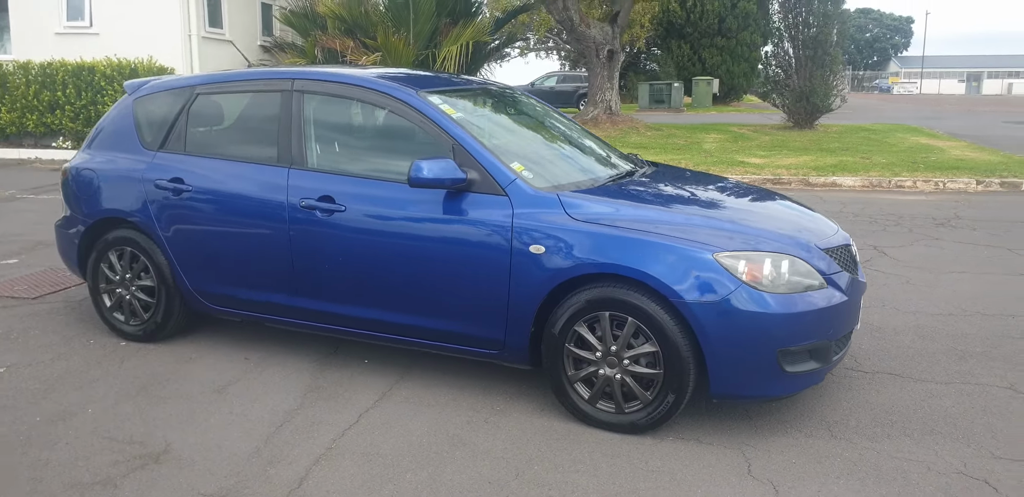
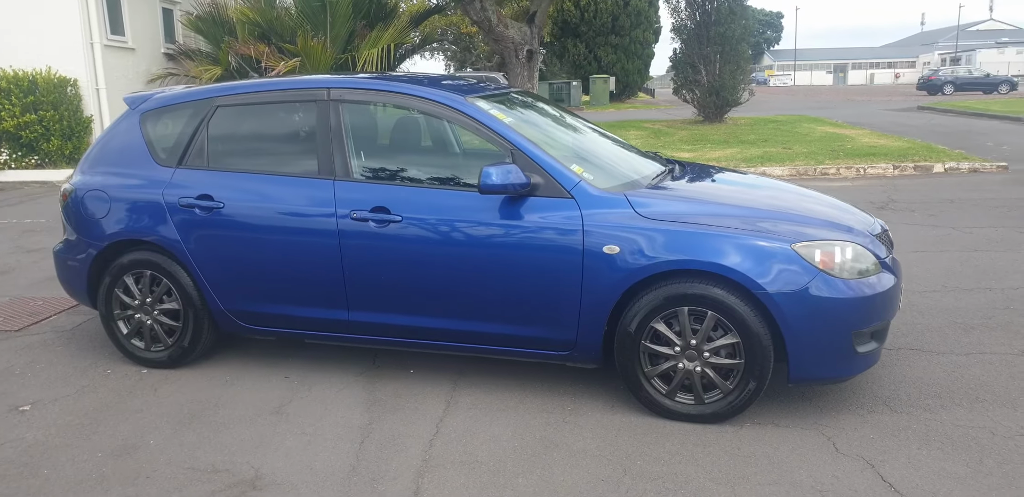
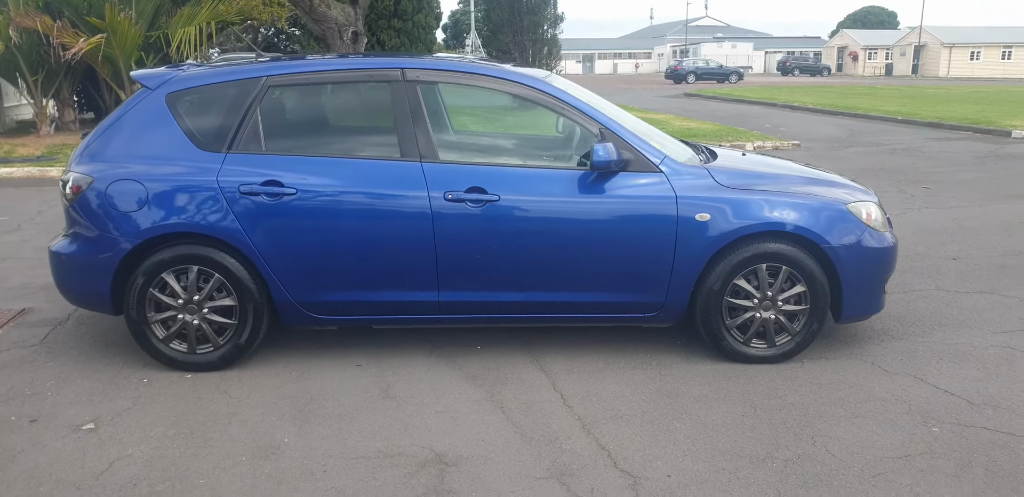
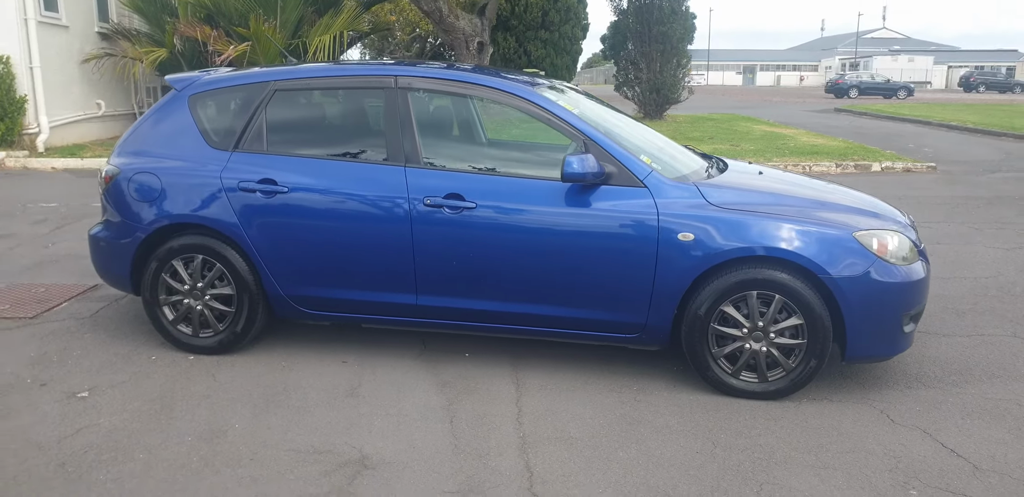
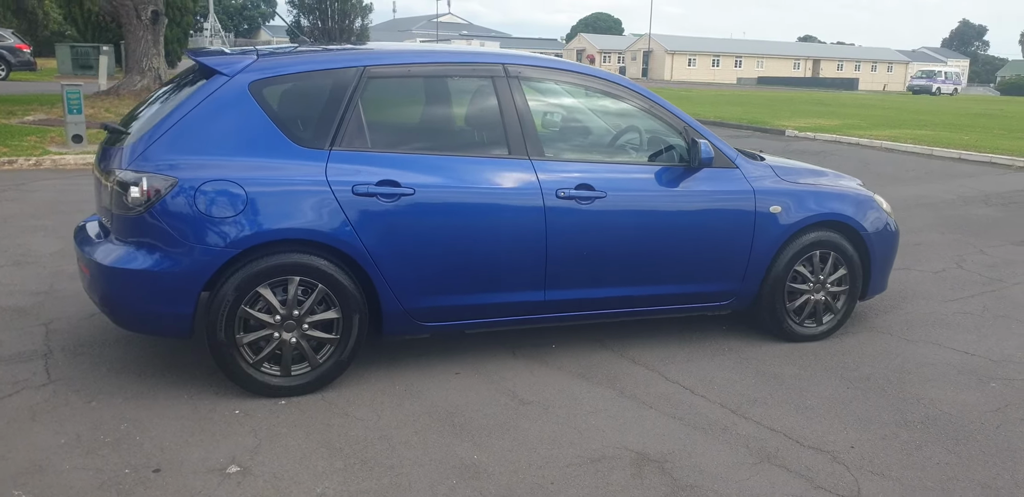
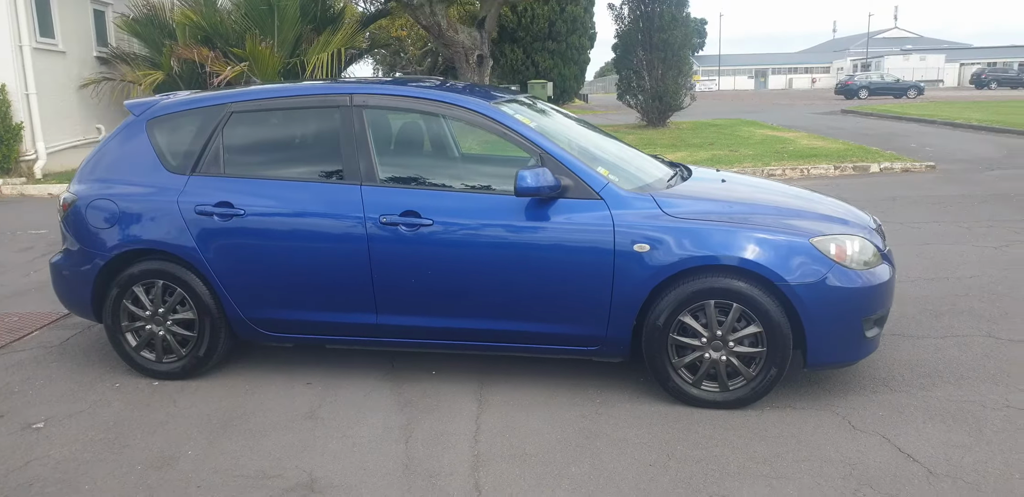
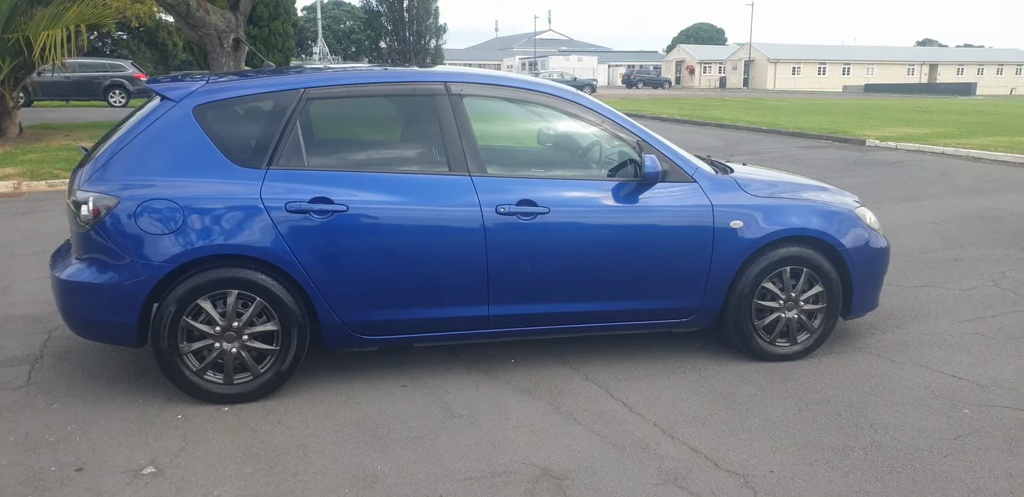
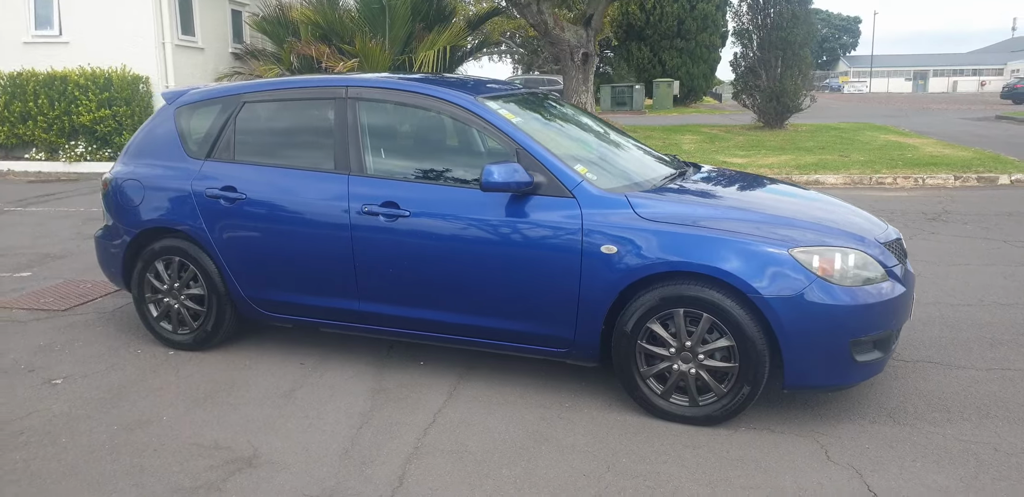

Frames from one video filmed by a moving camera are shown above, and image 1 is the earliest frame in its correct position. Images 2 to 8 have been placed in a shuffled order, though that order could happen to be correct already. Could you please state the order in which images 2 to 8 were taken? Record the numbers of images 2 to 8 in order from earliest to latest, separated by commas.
8, 2, 6, 4, 3, 7, 5
